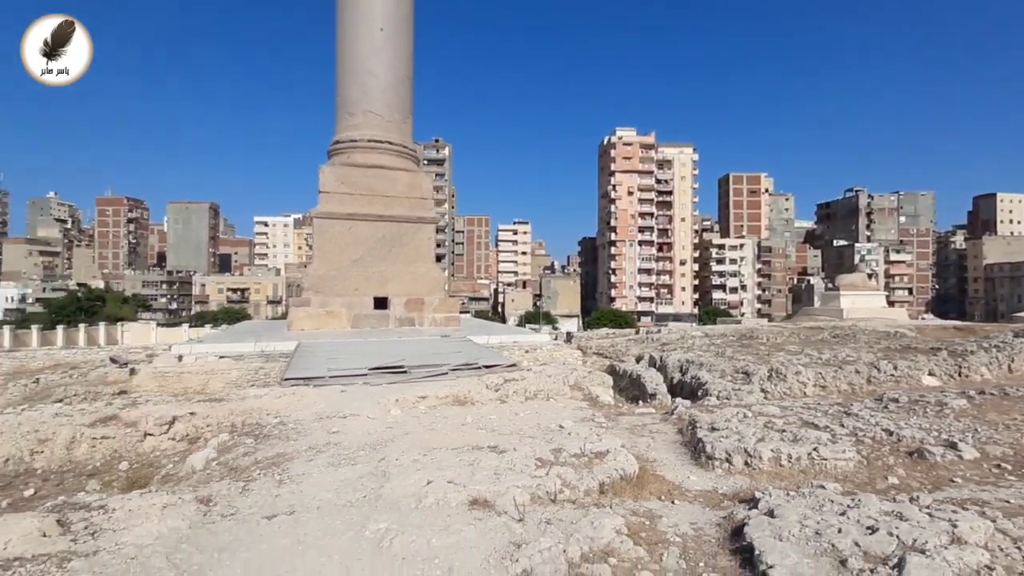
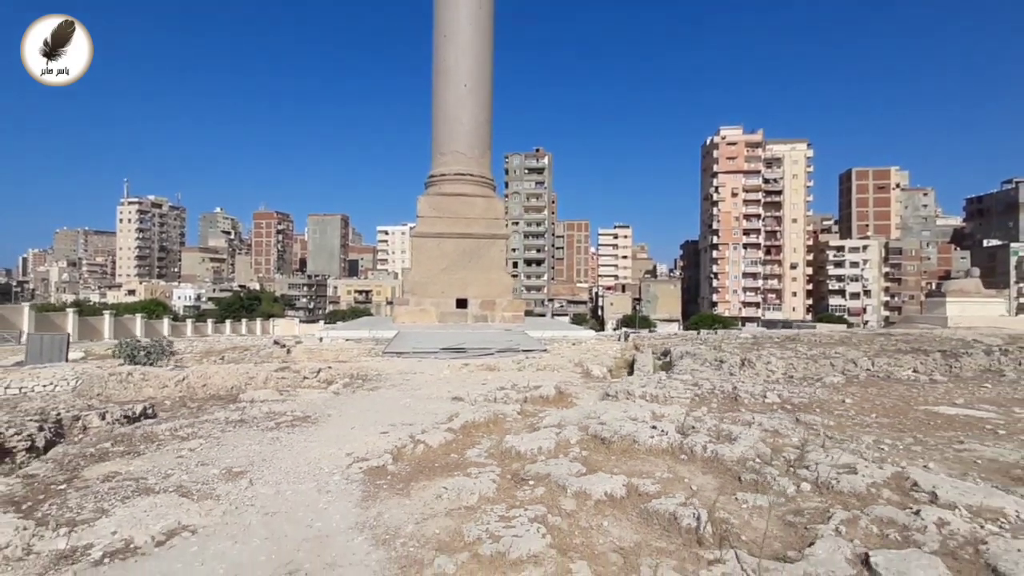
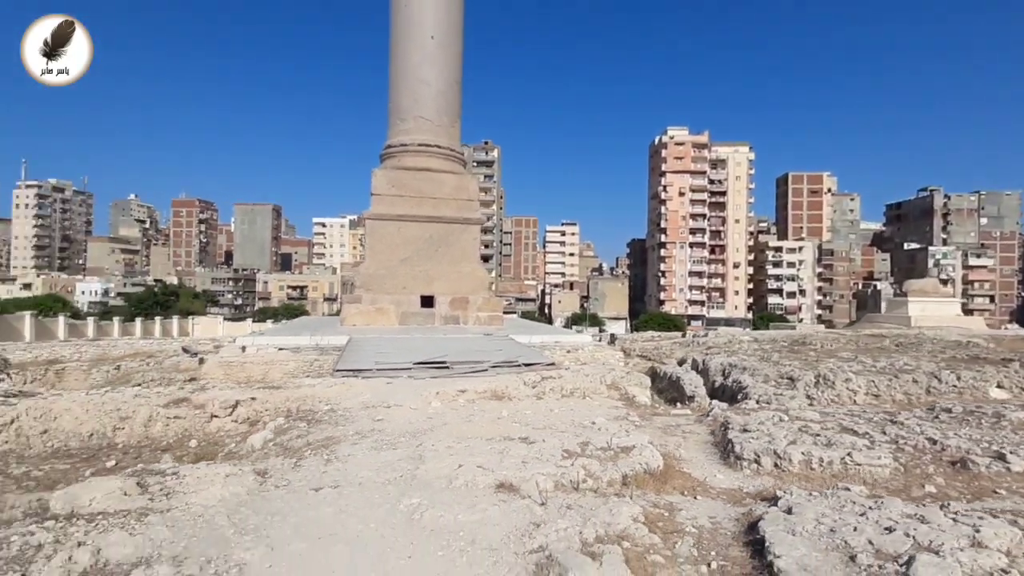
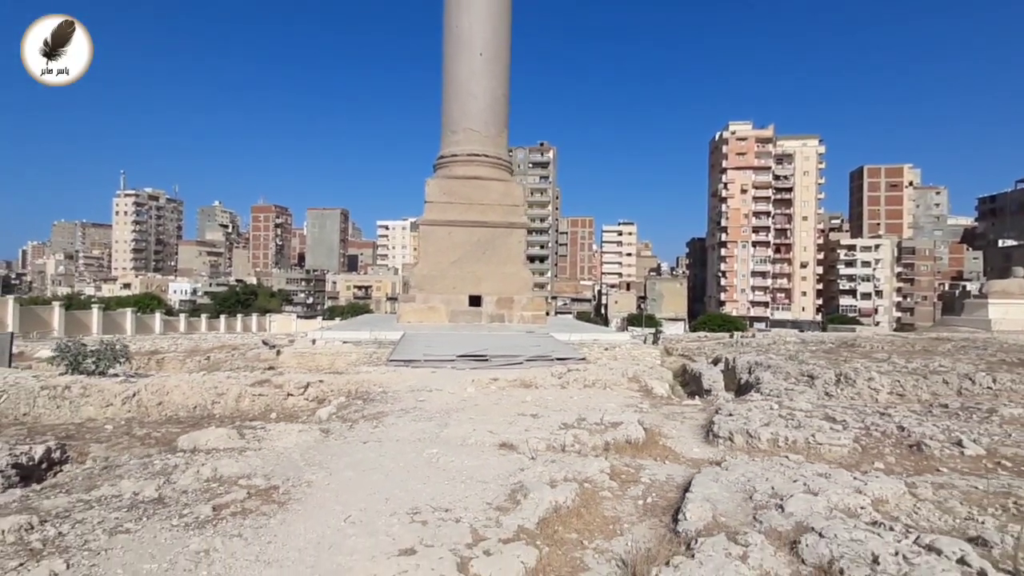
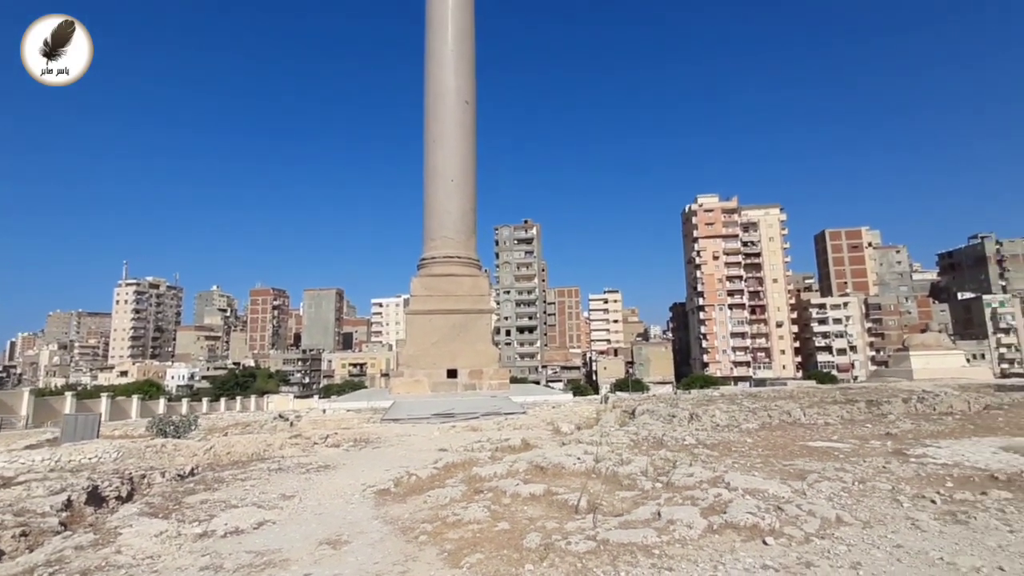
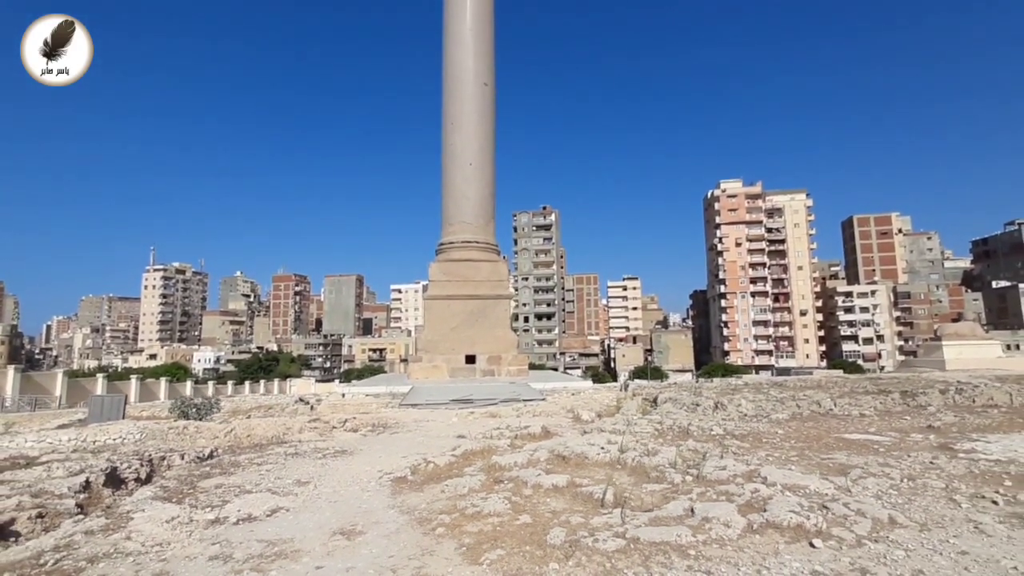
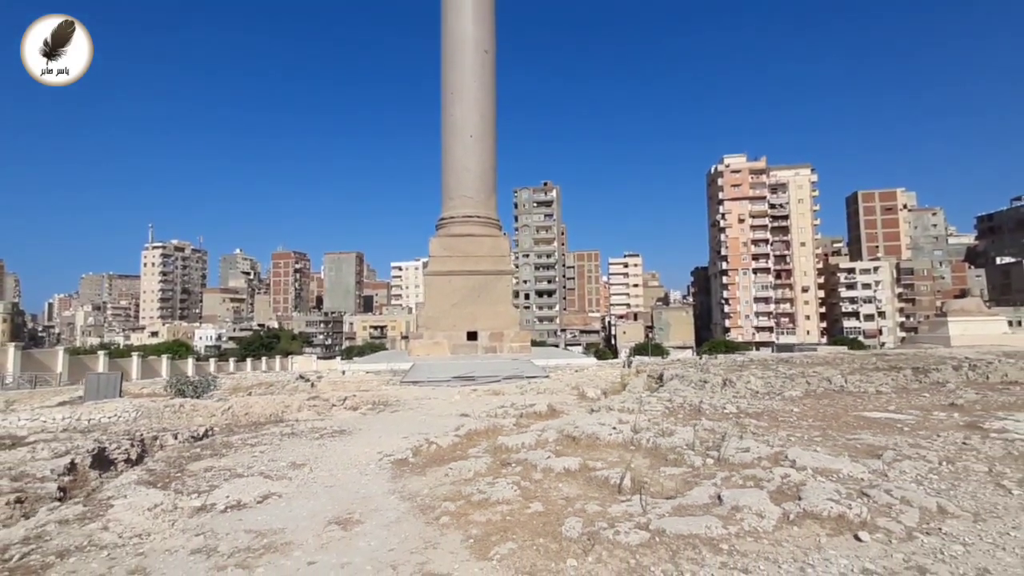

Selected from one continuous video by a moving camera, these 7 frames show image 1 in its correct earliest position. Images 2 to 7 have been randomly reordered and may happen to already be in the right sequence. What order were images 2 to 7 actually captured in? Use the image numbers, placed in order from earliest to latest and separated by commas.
3, 4, 2, 7, 6, 5
